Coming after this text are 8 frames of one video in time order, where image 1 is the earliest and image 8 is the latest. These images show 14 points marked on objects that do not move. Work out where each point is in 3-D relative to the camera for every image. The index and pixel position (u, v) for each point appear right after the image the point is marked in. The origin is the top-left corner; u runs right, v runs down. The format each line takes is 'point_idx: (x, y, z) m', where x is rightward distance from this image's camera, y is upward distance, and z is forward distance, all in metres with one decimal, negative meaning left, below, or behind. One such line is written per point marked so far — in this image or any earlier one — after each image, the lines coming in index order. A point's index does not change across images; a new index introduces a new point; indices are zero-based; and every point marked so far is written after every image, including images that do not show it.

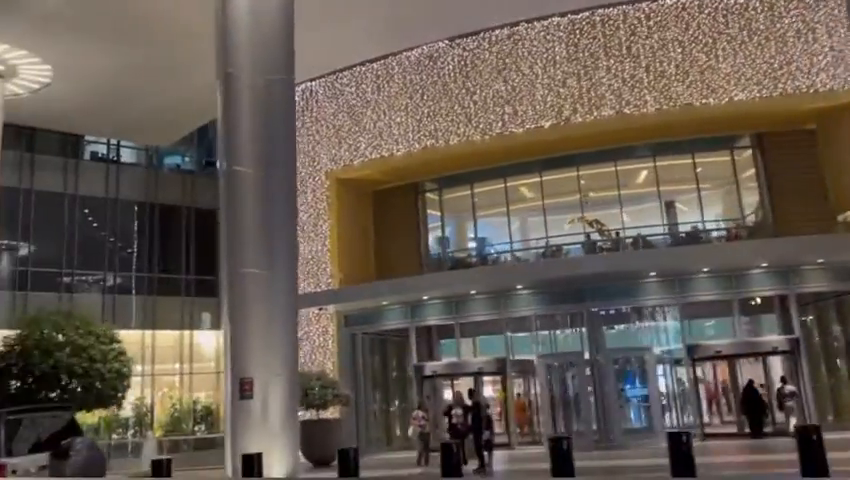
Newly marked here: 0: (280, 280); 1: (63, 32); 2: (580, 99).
0: (-1.7, -0.5, +7.9) m
1: (-6.1, +3.5, +11.8) m
2: (+2.8, +2.6, +12.7) m
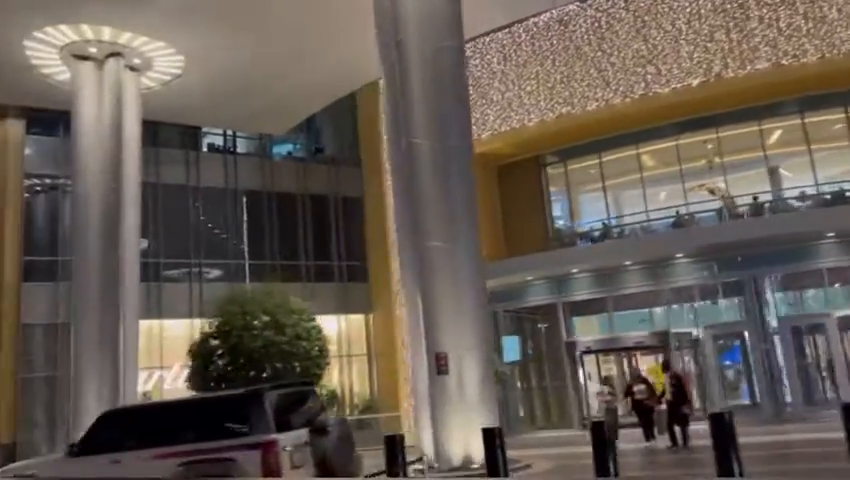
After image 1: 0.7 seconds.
0: (+0.4, -0.1, +7.6) m
1: (-3.8, +3.7, +11.8) m
2: (+5.2, +3.2, +11.9) m
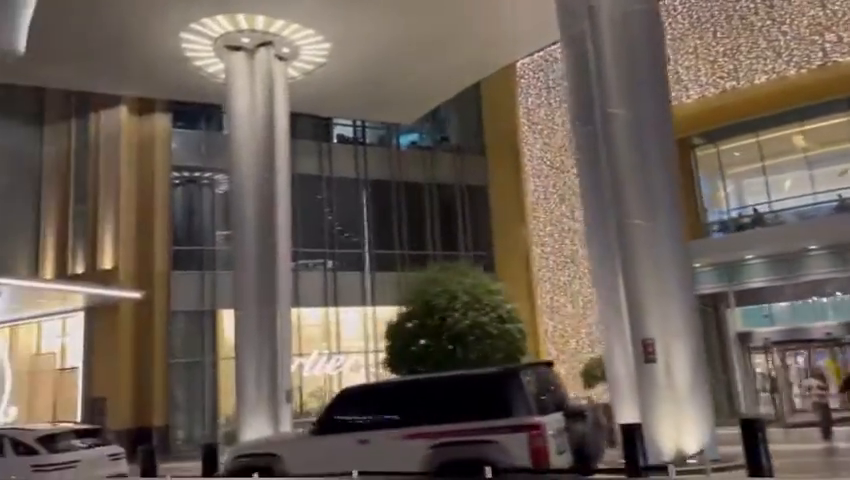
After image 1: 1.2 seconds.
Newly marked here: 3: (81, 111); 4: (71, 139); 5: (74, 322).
0: (+2.4, +0.1, +7.1) m
1: (-1.3, +3.9, +11.7) m
2: (+7.7, +3.4, +10.7) m
3: (-8.0, +3.0, +16.2) m
4: (-8.2, +2.3, +16.1) m
5: (-7.6, -1.8, +15.4) m
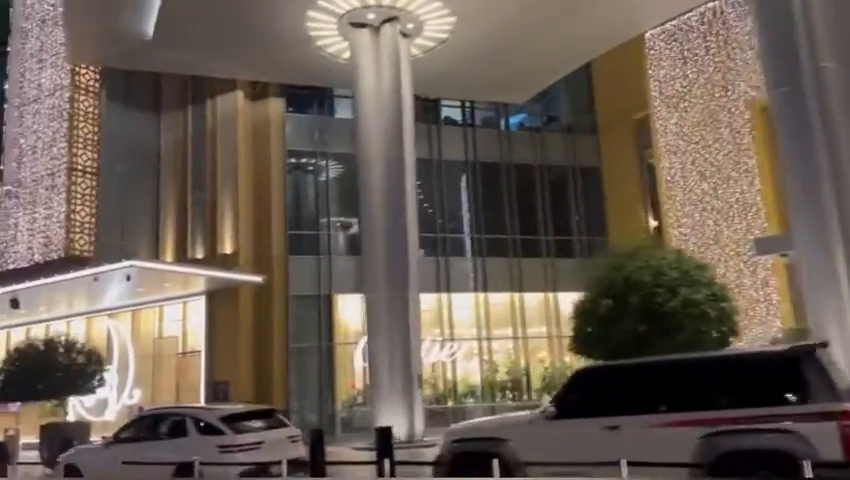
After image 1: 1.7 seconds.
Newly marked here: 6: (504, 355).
0: (+4.2, +0.4, +6.3) m
1: (+0.9, +4.2, +11.2) m
2: (+9.7, +3.8, +9.3) m
3: (-5.3, +3.3, +16.3) m
4: (-5.5, +2.7, +16.3) m
5: (-5.0, -1.5, +15.6) m
6: (+1.9, -2.8, +16.9) m
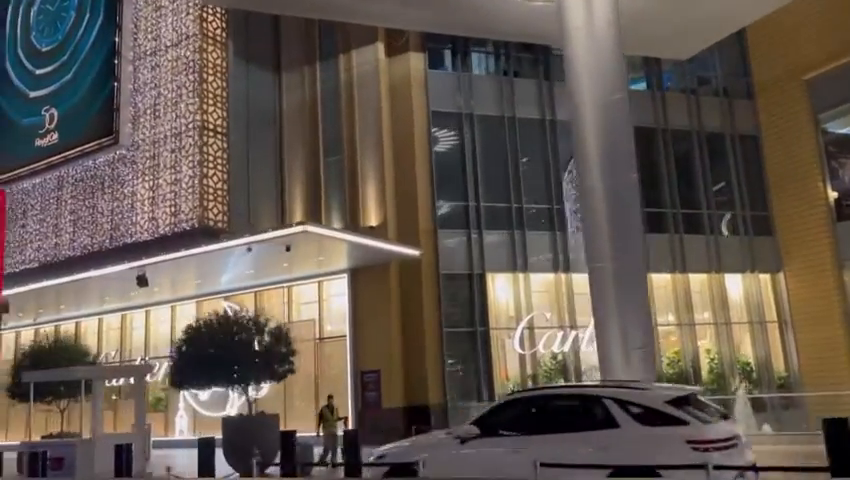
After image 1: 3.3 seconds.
0: (+7.3, +0.9, +4.3) m
1: (+4.1, +4.8, +9.3) m
2: (+12.9, +4.4, +7.3) m
3: (-2.0, +3.9, +14.5) m
4: (-2.3, +3.2, +14.5) m
5: (-1.8, -0.9, +13.8) m
6: (+5.2, -2.2, +15.0) m
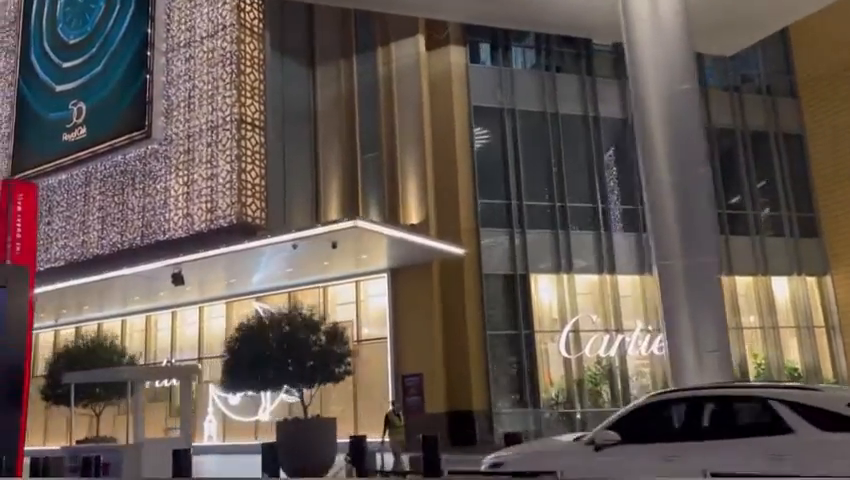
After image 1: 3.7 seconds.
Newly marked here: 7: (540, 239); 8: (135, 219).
0: (+8.1, +1.0, +3.8) m
1: (+4.9, +4.8, +8.9) m
2: (+13.7, +4.4, +6.8) m
3: (-1.2, +3.9, +14.1) m
4: (-1.5, +3.2, +14.0) m
5: (-1.0, -0.9, +13.3) m
6: (+6.0, -2.2, +14.5) m
7: (+2.2, 0.0, +13.6) m
8: (-5.4, +0.4, +13.0) m
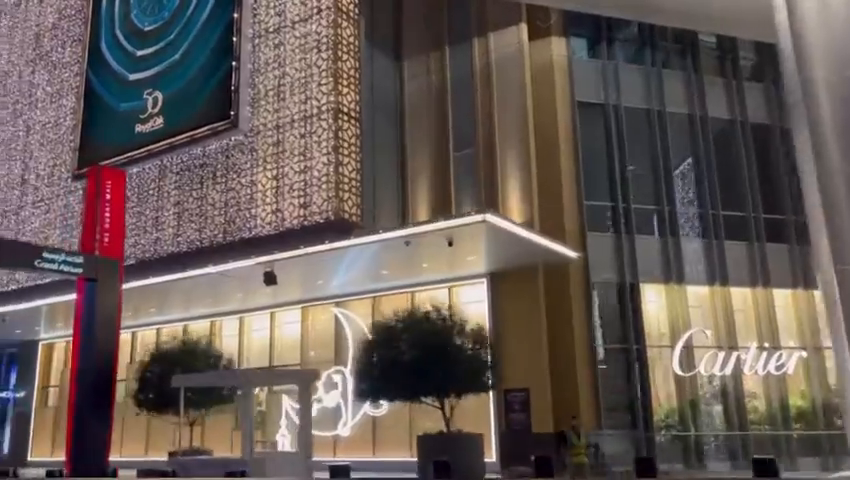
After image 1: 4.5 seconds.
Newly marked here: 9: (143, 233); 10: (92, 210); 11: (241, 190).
0: (+9.7, +1.0, +2.8) m
1: (+6.7, +4.8, +7.9) m
2: (+15.4, +4.2, +5.7) m
3: (+0.6, +3.8, +13.2) m
4: (+0.4, +3.2, +13.2) m
5: (+0.7, -0.9, +12.3) m
6: (+7.7, -2.4, +13.4) m
7: (+4.0, -0.1, +12.6) m
8: (-3.6, +0.4, +12.1) m
9: (-5.2, +0.1, +13.1) m
10: (-4.5, +0.4, +9.6) m
11: (-3.1, +0.9, +12.0) m
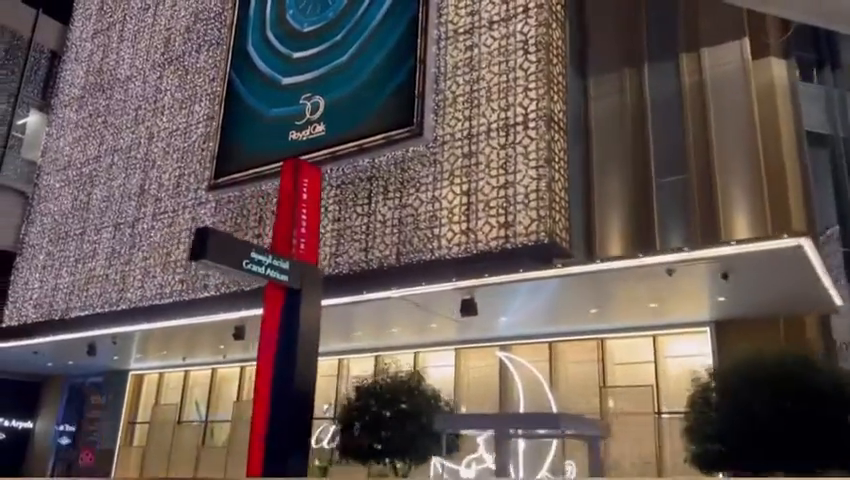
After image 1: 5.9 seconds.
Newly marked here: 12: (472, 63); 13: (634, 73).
0: (+12.5, +0.7, +0.8) m
1: (+9.9, +4.2, +6.4) m
2: (+18.4, +3.3, +3.8) m
3: (+3.9, +3.1, +11.7) m
4: (+3.6, +2.5, +11.6) m
5: (+3.7, -1.5, +10.4) m
6: (+10.6, -3.6, +11.1) m
7: (+7.0, -0.9, +10.7) m
8: (-0.6, +0.1, +10.5) m
9: (-2.2, -0.2, +11.5) m
10: (-1.6, +0.3, +8.0) m
11: (-0.1, +0.5, +10.4) m
12: (+0.7, +2.7, +10.6) m
13: (+3.5, +2.8, +11.8) m
